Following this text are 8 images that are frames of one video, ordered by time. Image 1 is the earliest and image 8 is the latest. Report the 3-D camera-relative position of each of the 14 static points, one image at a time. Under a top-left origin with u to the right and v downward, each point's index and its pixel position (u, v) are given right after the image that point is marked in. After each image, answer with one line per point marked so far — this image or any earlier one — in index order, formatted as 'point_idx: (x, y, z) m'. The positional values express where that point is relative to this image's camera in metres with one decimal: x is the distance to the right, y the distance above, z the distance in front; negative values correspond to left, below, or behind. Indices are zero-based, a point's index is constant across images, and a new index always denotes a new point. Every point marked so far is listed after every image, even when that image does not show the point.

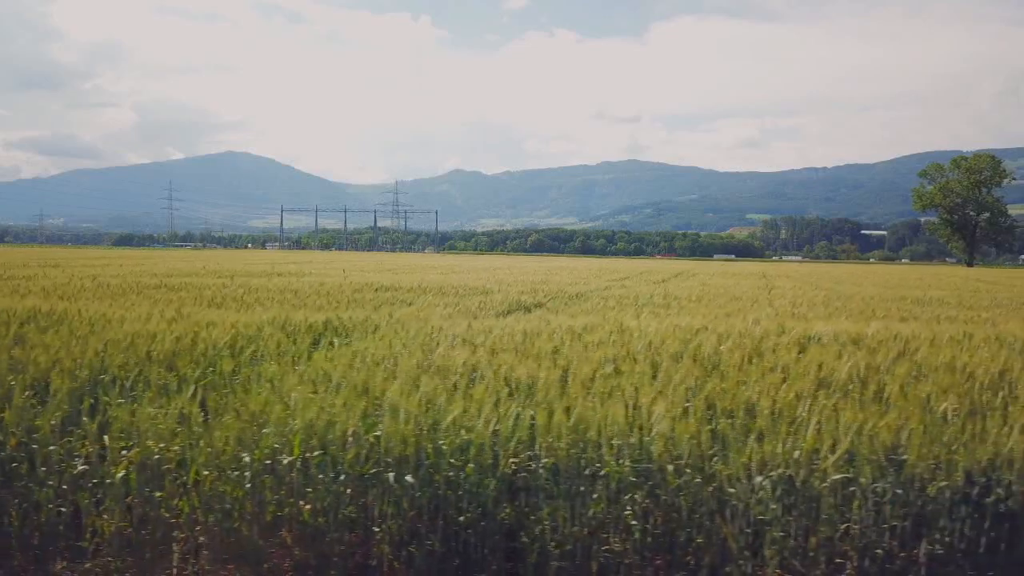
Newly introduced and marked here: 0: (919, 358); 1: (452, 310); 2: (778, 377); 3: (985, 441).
0: (+3.5, -0.6, +3.8) m
1: (-0.8, -0.3, +6.9) m
2: (+1.8, -0.6, +3.2) m
3: (+2.7, -0.9, +2.6) m
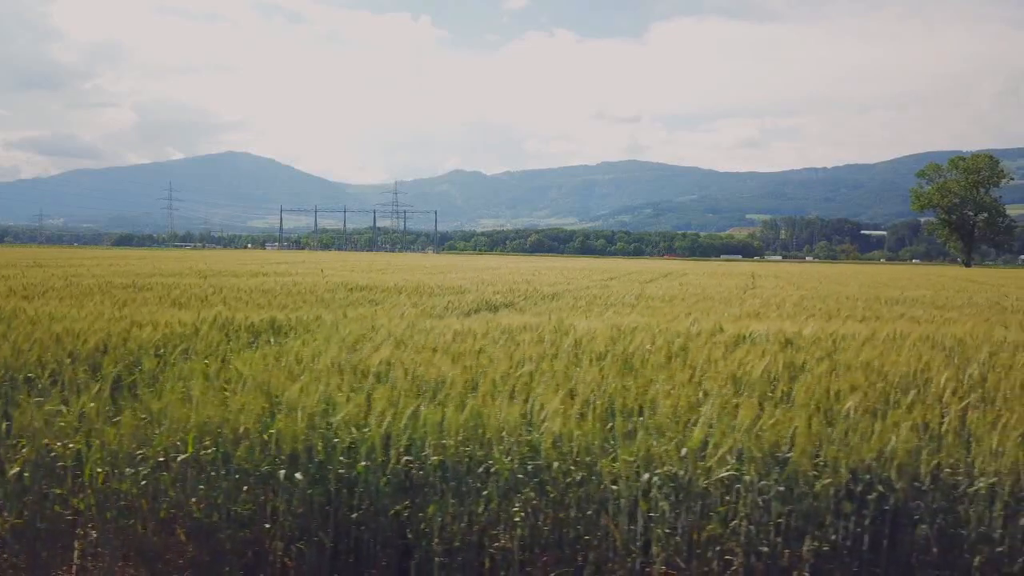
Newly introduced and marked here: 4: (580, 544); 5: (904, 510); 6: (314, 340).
0: (+2.9, -0.6, +3.8) m
1: (-1.4, -0.3, +6.9) m
2: (+1.2, -0.6, +3.2) m
3: (+2.1, -0.9, +2.6) m
4: (+0.4, -1.5, +2.6) m
5: (+2.2, -1.3, +2.5) m
6: (-1.8, -0.5, +4.2) m
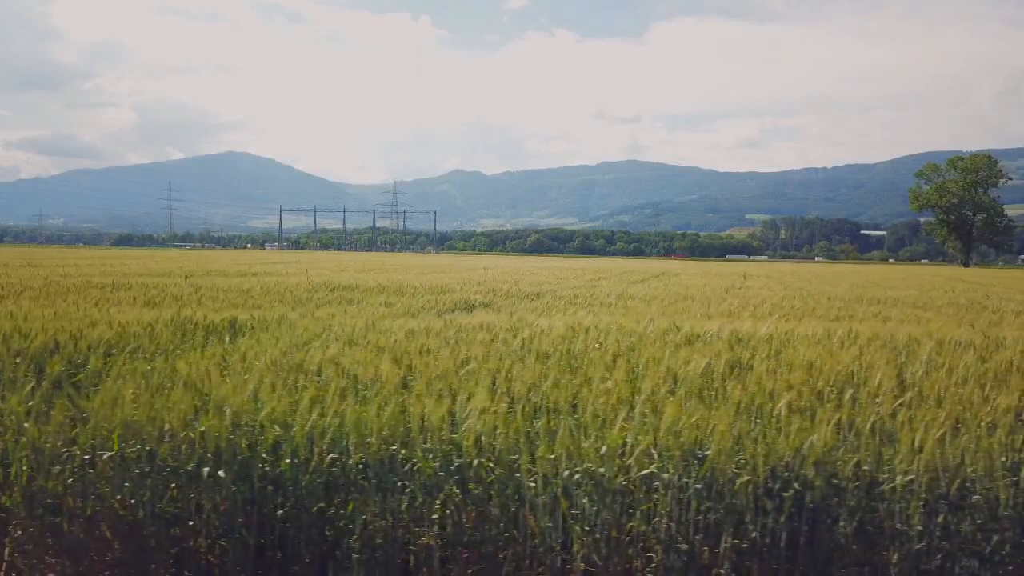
0: (+2.4, -0.6, +3.9) m
1: (-1.9, -0.3, +6.9) m
2: (+0.8, -0.6, +3.2) m
3: (+1.6, -0.9, +2.6) m
4: (-0.1, -1.4, +2.6) m
5: (+1.8, -1.2, +2.6) m
6: (-2.2, -0.5, +4.2) m
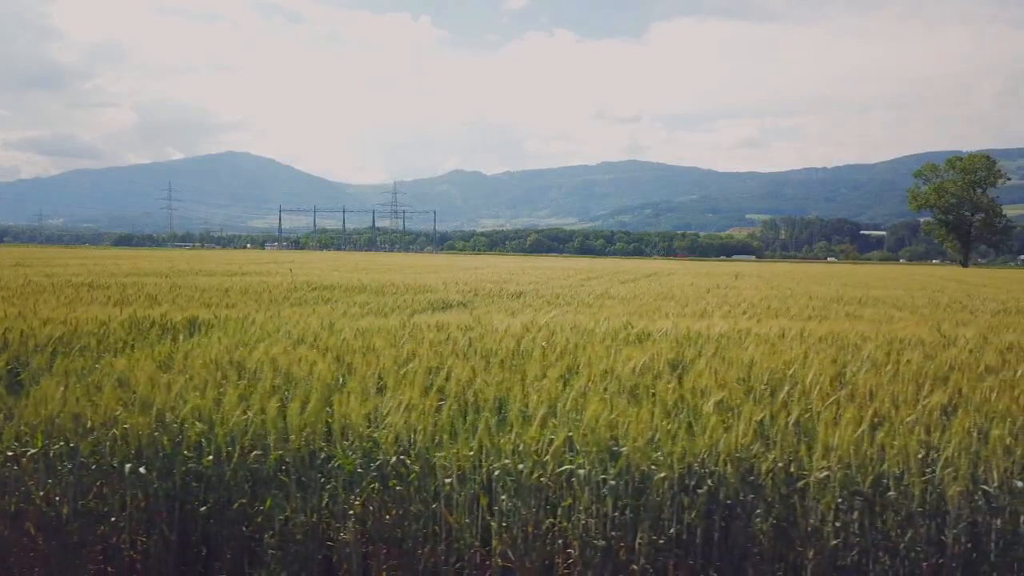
0: (+1.9, -0.6, +3.9) m
1: (-2.3, -0.3, +6.9) m
2: (+0.3, -0.6, +3.2) m
3: (+1.1, -0.9, +2.7) m
4: (-0.5, -1.4, +2.6) m
5: (+1.3, -1.2, +2.6) m
6: (-2.7, -0.5, +4.2) m
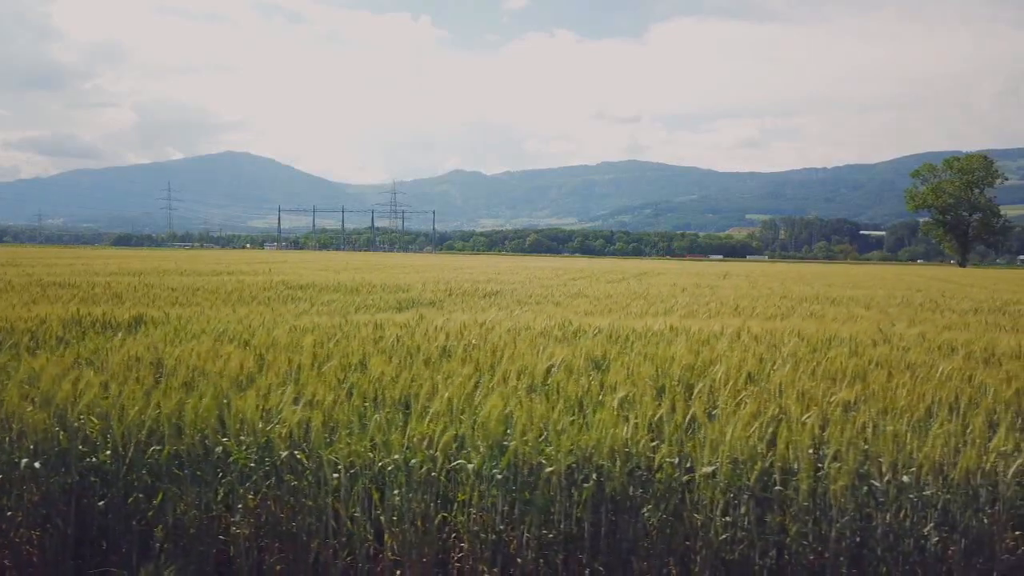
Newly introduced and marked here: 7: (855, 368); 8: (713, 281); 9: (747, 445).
0: (+1.3, -0.6, +3.9) m
1: (-3.0, -0.3, +7.0) m
2: (-0.3, -0.6, +3.3) m
3: (+0.5, -0.8, +2.7) m
4: (-1.2, -1.4, +2.6) m
5: (+0.7, -1.2, +2.6) m
6: (-3.3, -0.4, +4.2) m
7: (+2.8, -0.6, +3.7) m
8: (+8.7, +0.3, +19.0) m
9: (+1.4, -0.9, +2.7) m
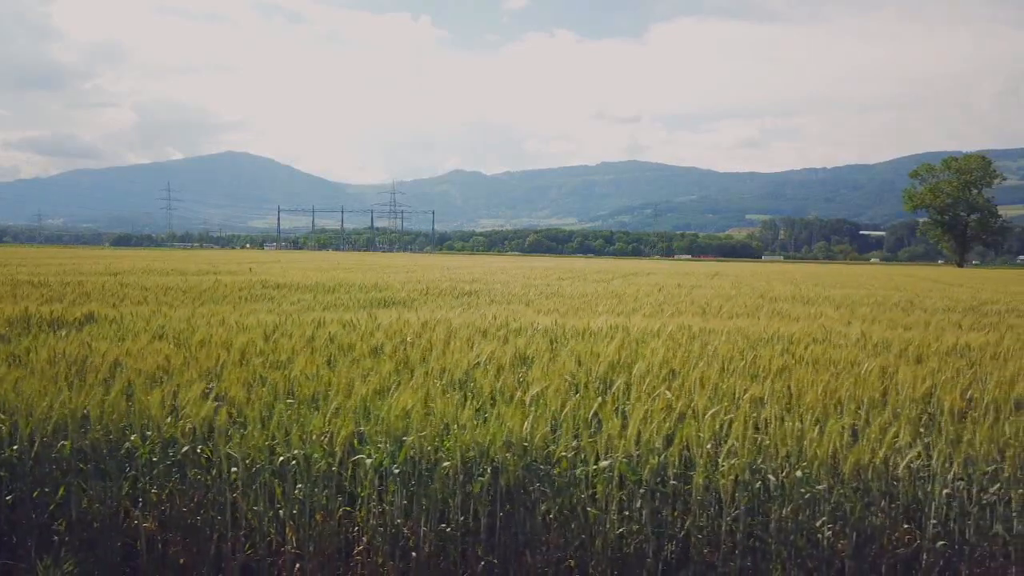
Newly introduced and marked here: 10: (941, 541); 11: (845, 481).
0: (+0.7, -0.5, +3.9) m
1: (-3.6, -0.3, +7.0) m
2: (-0.9, -0.6, +3.3) m
3: (-0.1, -0.8, +2.7) m
4: (-1.8, -1.4, +2.7) m
5: (+0.1, -1.2, +2.6) m
6: (-3.9, -0.4, +4.3) m
7: (+2.2, -0.6, +3.7) m
8: (+8.1, +0.3, +19.0) m
9: (+0.8, -0.9, +2.7) m
10: (+2.5, -1.4, +2.6) m
11: (+2.0, -1.1, +2.7) m
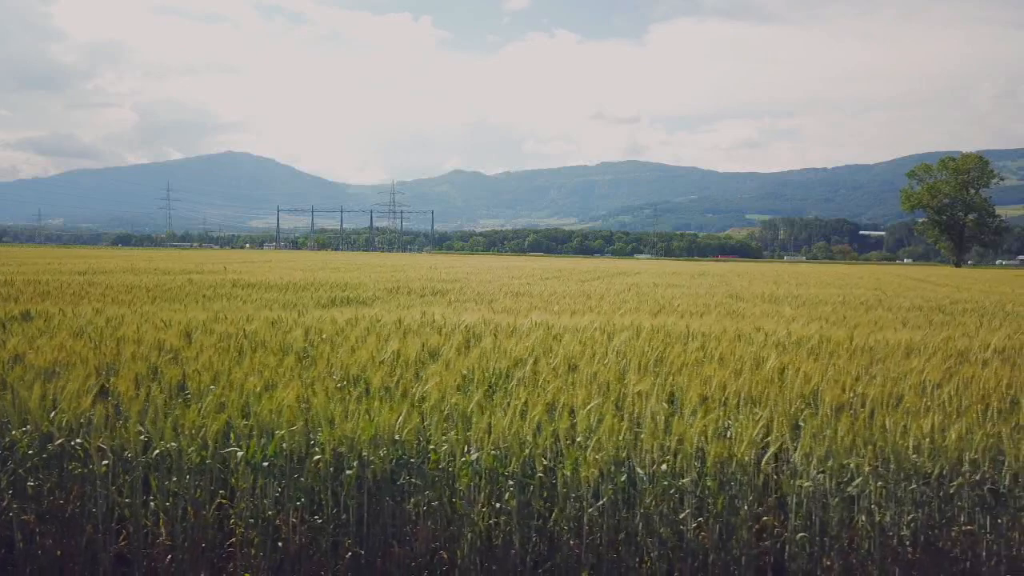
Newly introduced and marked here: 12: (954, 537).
0: (-0.1, -0.5, +4.0) m
1: (-4.3, -0.3, +7.0) m
2: (-1.7, -0.5, +3.3) m
3: (-0.9, -0.8, +2.8) m
4: (-2.5, -1.4, +2.7) m
5: (-0.7, -1.2, +2.7) m
6: (-4.7, -0.4, +4.3) m
7: (+1.4, -0.6, +3.8) m
8: (+7.4, +0.3, +19.0) m
9: (0.0, -0.9, +2.8) m
10: (+1.7, -1.4, +2.6) m
11: (+1.2, -1.1, +2.7) m
12: (+2.6, -1.5, +2.6) m
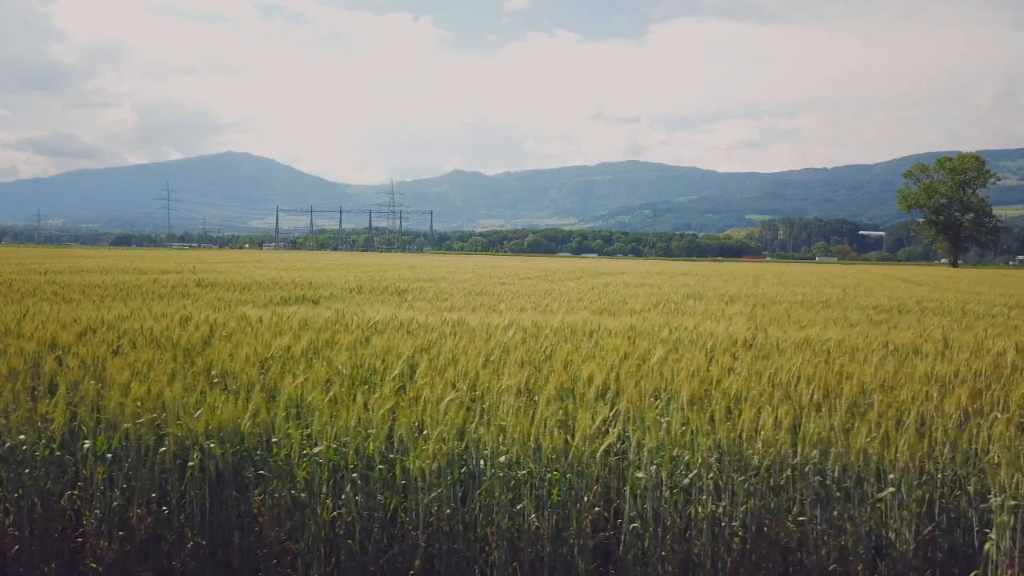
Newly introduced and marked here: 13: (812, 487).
0: (-1.0, -0.5, +4.0) m
1: (-5.3, -0.2, +7.1) m
2: (-2.6, -0.5, +3.4) m
3: (-1.8, -0.8, +2.8) m
4: (-3.5, -1.3, +2.8) m
5: (-1.7, -1.2, +2.7) m
6: (-5.7, -0.4, +4.4) m
7: (+0.5, -0.6, +3.8) m
8: (+6.4, +0.3, +19.1) m
9: (-0.9, -0.9, +2.8) m
10: (+0.7, -1.4, +2.7) m
11: (+0.2, -1.1, +2.8) m
12: (+1.6, -1.4, +2.7) m
13: (+1.8, -1.2, +2.7) m
